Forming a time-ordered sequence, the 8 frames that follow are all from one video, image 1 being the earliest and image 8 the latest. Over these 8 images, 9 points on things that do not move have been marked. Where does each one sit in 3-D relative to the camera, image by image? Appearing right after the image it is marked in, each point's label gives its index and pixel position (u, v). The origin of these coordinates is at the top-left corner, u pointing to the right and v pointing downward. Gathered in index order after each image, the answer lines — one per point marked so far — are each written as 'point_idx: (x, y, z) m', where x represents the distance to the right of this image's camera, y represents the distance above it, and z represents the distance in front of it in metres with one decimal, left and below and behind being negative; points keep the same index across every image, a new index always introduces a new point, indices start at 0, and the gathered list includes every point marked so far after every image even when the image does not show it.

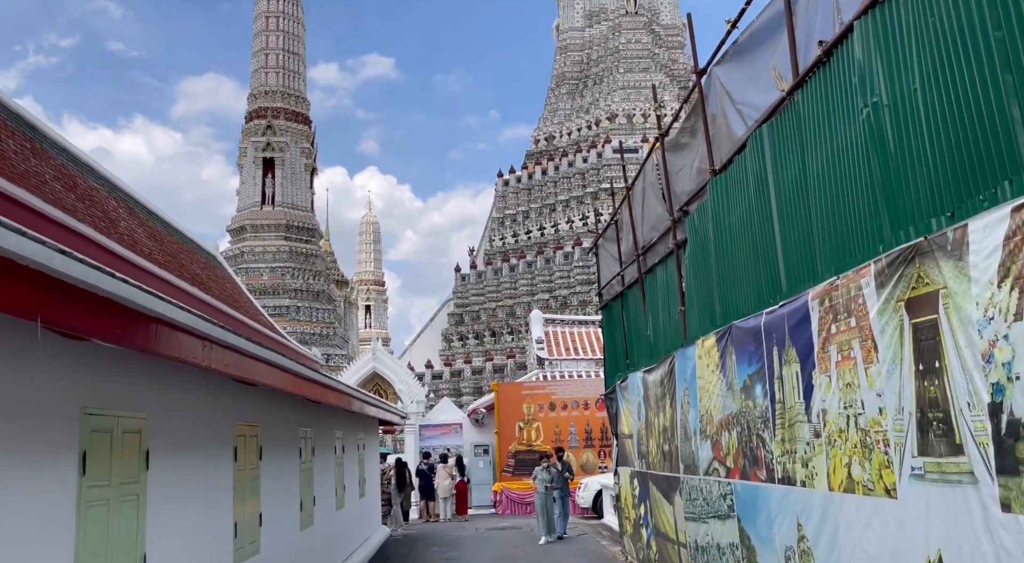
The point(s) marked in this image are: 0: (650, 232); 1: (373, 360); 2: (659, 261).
0: (+1.4, +0.5, +8.8) m
1: (-3.2, -1.8, +19.4) m
2: (+1.5, +0.2, +8.4) m
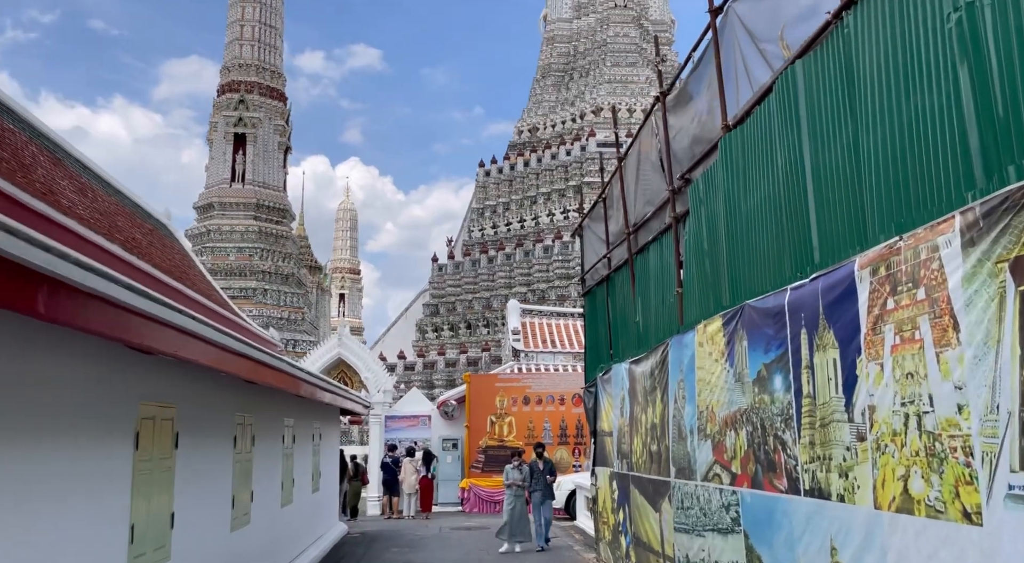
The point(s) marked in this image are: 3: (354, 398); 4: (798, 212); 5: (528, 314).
0: (+1.2, +0.7, +7.8) m
1: (-3.8, -1.4, +18.4) m
2: (+1.3, +0.4, +7.5) m
3: (-2.2, -1.7, +12.0) m
4: (+1.5, +0.4, +4.5) m
5: (+0.3, -0.7, +18.3) m
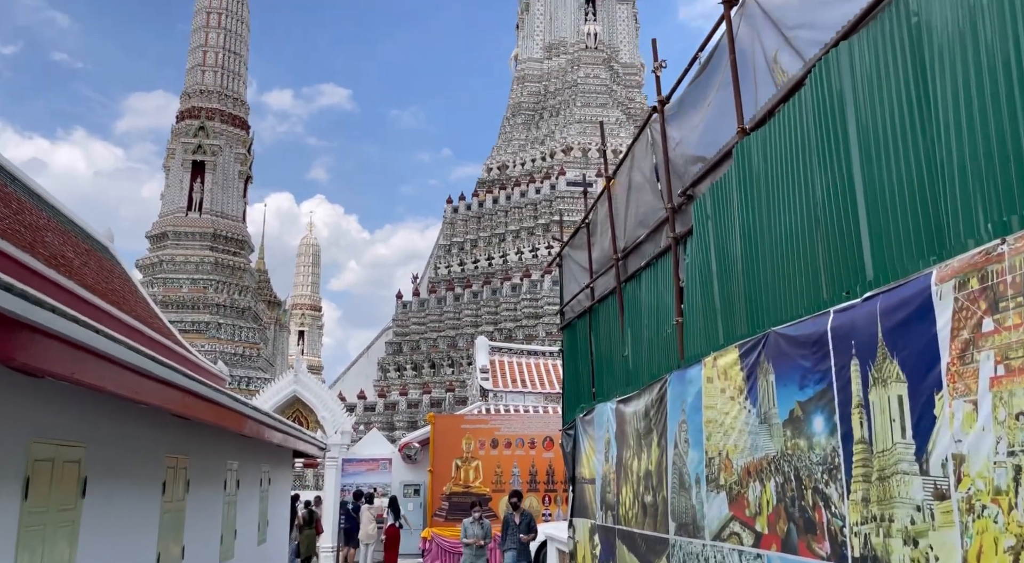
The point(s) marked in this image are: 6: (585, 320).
0: (+1.0, +0.4, +7.1) m
1: (-4.4, -2.1, +17.3) m
2: (+1.1, +0.2, +6.8) m
3: (-2.6, -2.1, +11.0) m
4: (+1.5, +0.3, +3.8) m
5: (-0.3, -1.4, +17.5) m
6: (+0.8, -0.4, +8.8) m
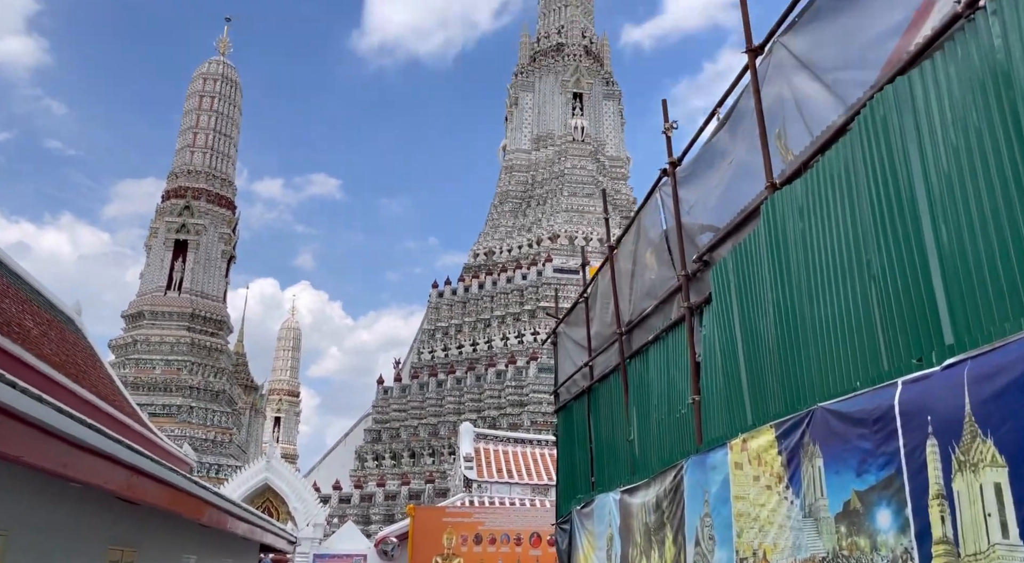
0: (+1.0, -0.2, +6.6) m
1: (-4.7, -3.7, +16.3) m
2: (+1.1, -0.4, +6.2) m
3: (-2.8, -3.0, +10.1) m
4: (+1.5, 0.0, +3.3) m
5: (-0.6, -3.1, +16.7) m
6: (+0.7, -1.2, +8.2) m
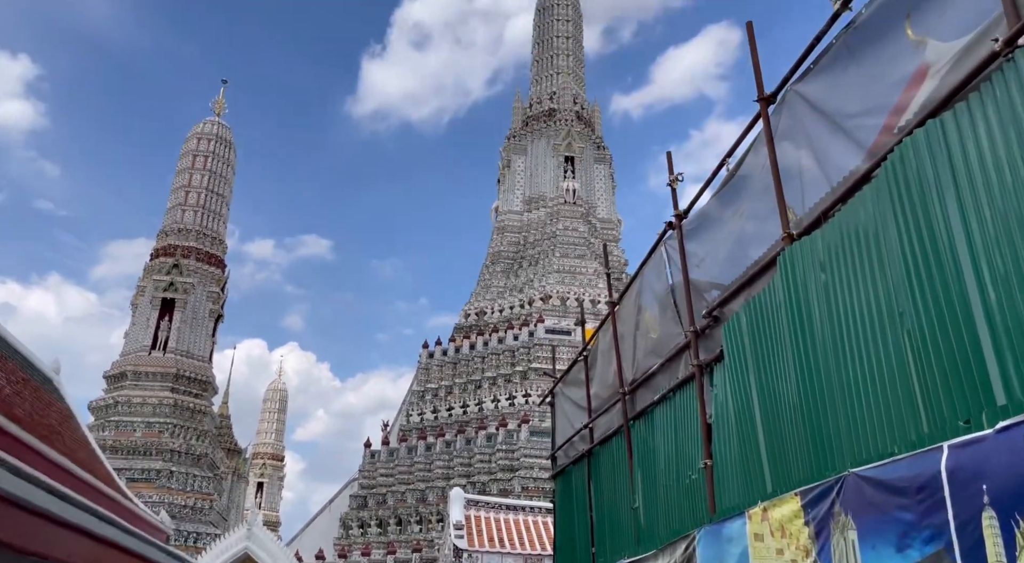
0: (+1.0, -0.6, +6.3) m
1: (-4.9, -4.8, +15.7) m
2: (+1.0, -0.8, +5.9) m
3: (-2.9, -3.6, +9.6) m
4: (+1.5, -0.2, +3.0) m
5: (-0.8, -4.3, +16.1) m
6: (+0.7, -1.7, +7.8) m
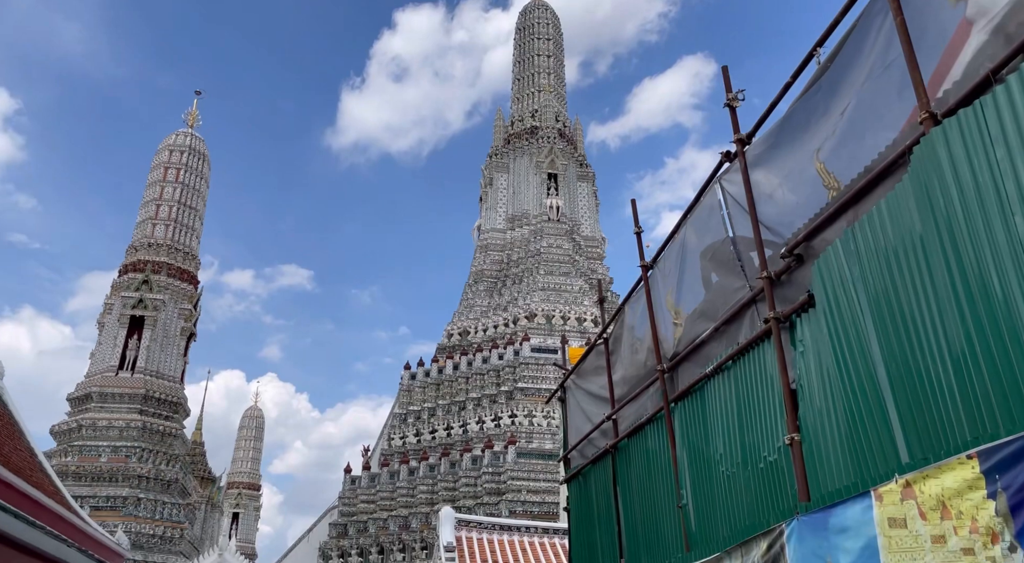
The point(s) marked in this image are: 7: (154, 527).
0: (+1.1, -0.3, +5.2) m
1: (-5.0, -4.8, +14.4) m
2: (+1.2, -0.5, +4.8) m
3: (-2.8, -3.5, +8.3) m
4: (+1.7, +0.2, +2.0) m
5: (-0.8, -4.3, +14.9) m
6: (+0.7, -1.5, +6.7) m
7: (-8.3, -5.7, +19.6) m
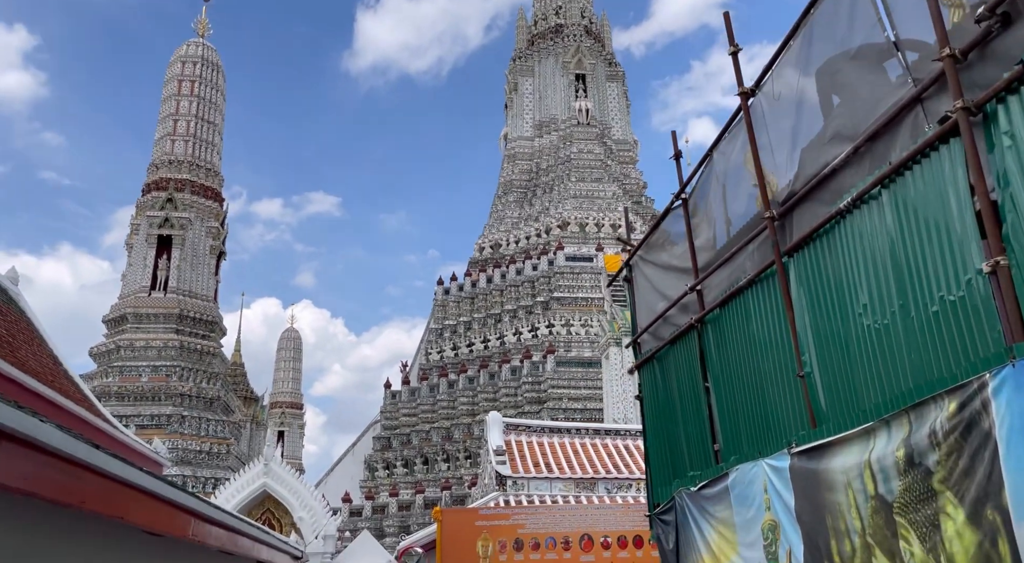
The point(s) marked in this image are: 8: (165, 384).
0: (+1.5, +0.6, +4.2) m
1: (-4.0, -3.2, +13.9) m
2: (+1.6, +0.4, +3.8) m
3: (-2.2, -2.4, +7.7) m
4: (+2.0, +0.8, +0.9) m
5: (0.0, -2.5, +14.3) m
6: (+1.3, -0.4, +5.8) m
7: (-7.2, -3.7, +19.4) m
8: (-8.3, -2.4, +20.1) m
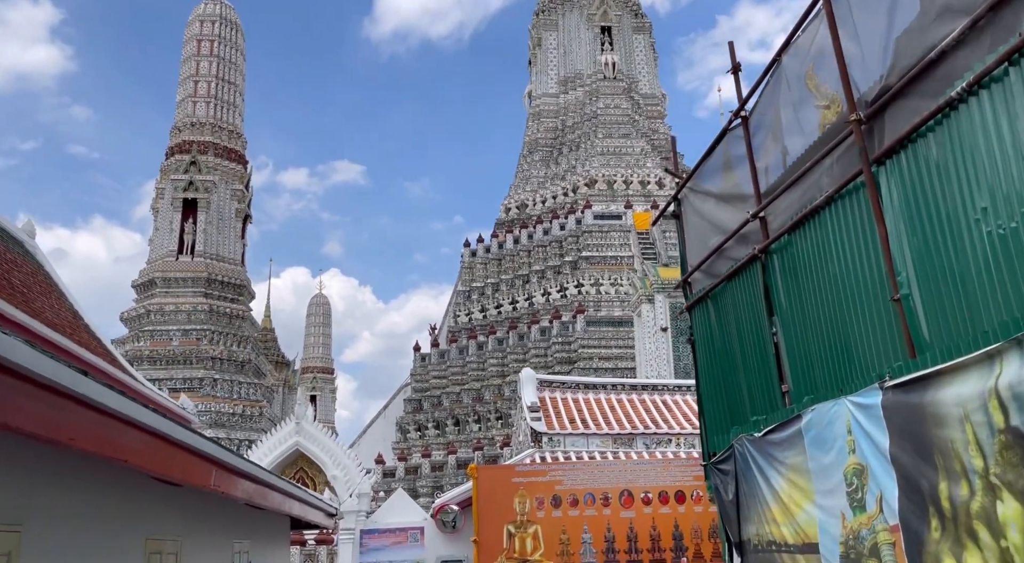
0: (+1.7, +1.0, +3.6) m
1: (-3.4, -2.5, +13.7) m
2: (+1.8, +0.8, +3.2) m
3: (-1.8, -1.9, +7.4) m
4: (+2.1, +1.1, +0.3) m
5: (+0.6, -1.7, +13.8) m
6: (+1.5, +0.1, +5.2) m
7: (-6.4, -2.8, +19.2) m
8: (-7.5, -1.5, +19.9) m
